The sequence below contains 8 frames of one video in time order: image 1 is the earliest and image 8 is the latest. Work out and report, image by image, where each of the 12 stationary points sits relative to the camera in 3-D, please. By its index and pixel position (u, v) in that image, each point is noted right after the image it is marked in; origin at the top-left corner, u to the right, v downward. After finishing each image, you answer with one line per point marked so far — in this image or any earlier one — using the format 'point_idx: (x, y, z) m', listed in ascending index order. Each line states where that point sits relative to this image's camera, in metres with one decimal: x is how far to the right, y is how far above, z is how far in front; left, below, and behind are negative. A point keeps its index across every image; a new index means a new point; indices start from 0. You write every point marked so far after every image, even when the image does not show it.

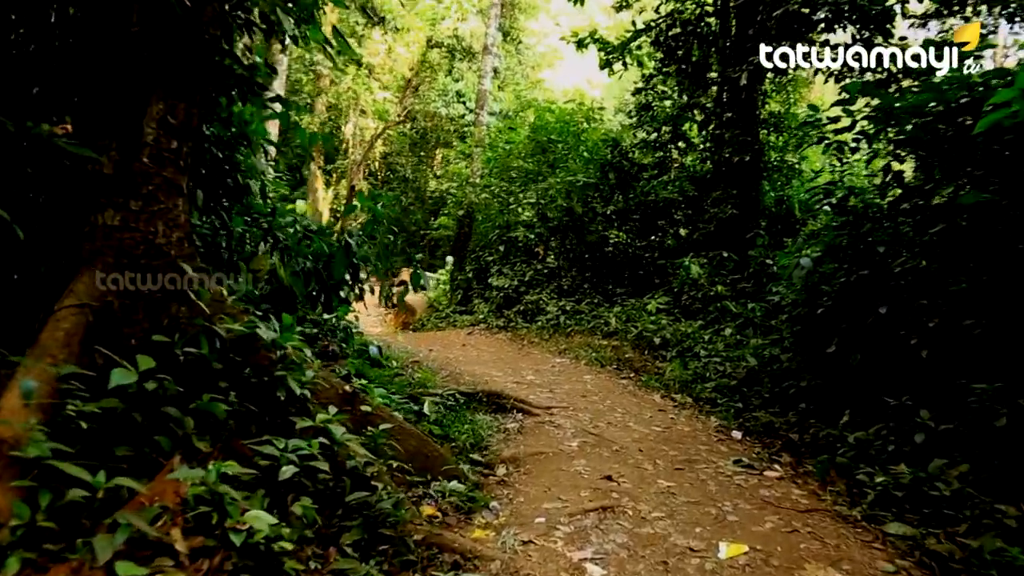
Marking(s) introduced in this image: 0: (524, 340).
0: (+0.1, -0.6, +10.0) m
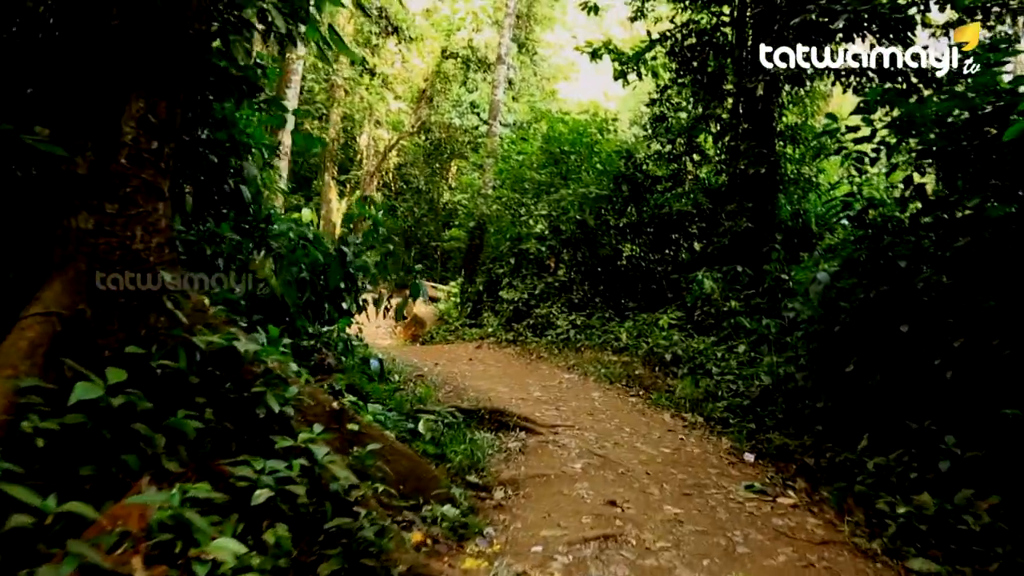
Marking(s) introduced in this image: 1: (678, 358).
0: (+0.3, -0.8, +9.8) m
1: (+1.6, -0.7, +7.6) m
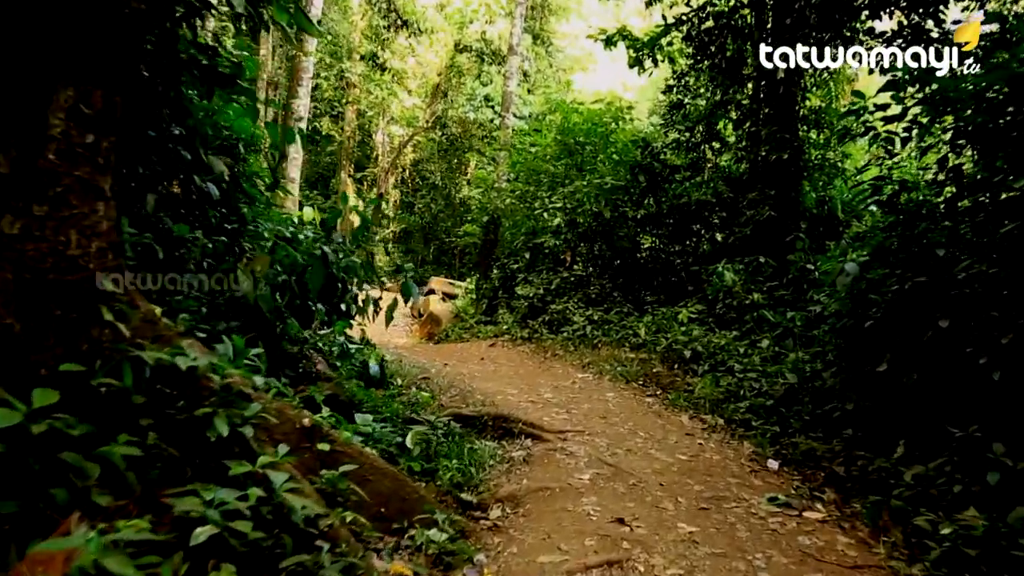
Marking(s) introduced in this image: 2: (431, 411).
0: (+0.4, -0.8, +9.5) m
1: (+1.7, -0.6, +7.3) m
2: (-0.5, -0.8, +5.1) m
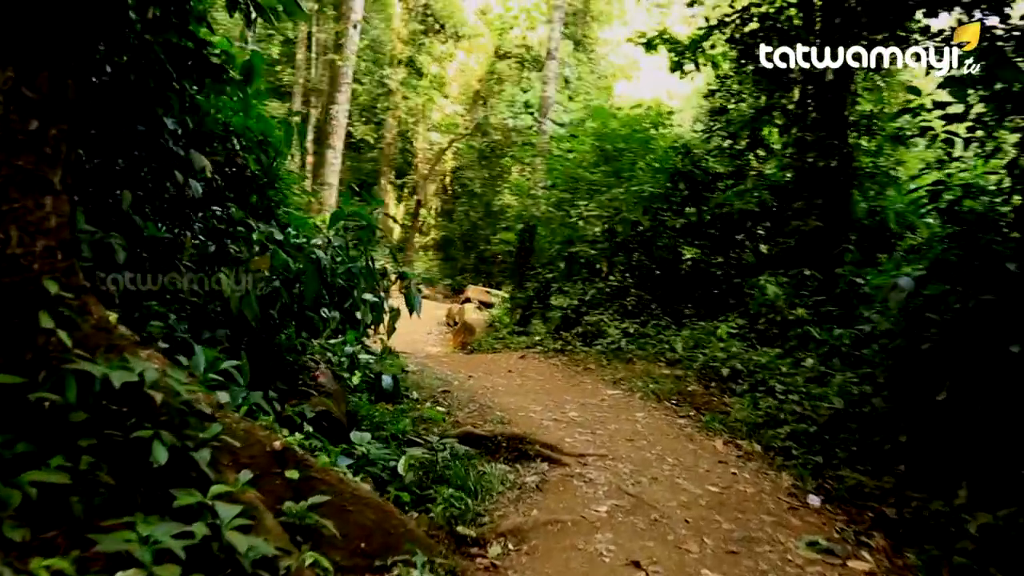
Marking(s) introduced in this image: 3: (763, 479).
0: (+0.8, -0.9, +9.1) m
1: (+1.9, -0.7, +6.8) m
2: (-0.4, -0.8, +4.7) m
3: (+1.3, -1.0, +4.3) m
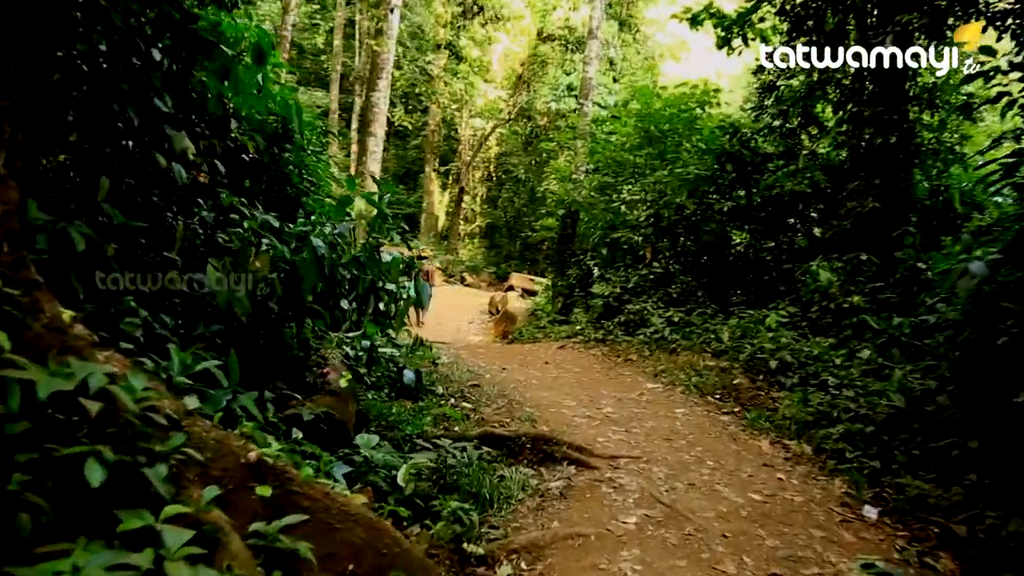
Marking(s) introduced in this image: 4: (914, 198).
0: (+1.2, -0.7, +8.7) m
1: (+2.1, -0.6, +6.4) m
2: (-0.3, -0.8, +4.4) m
3: (+1.5, -1.0, +3.9) m
4: (+3.6, +0.8, +7.2) m
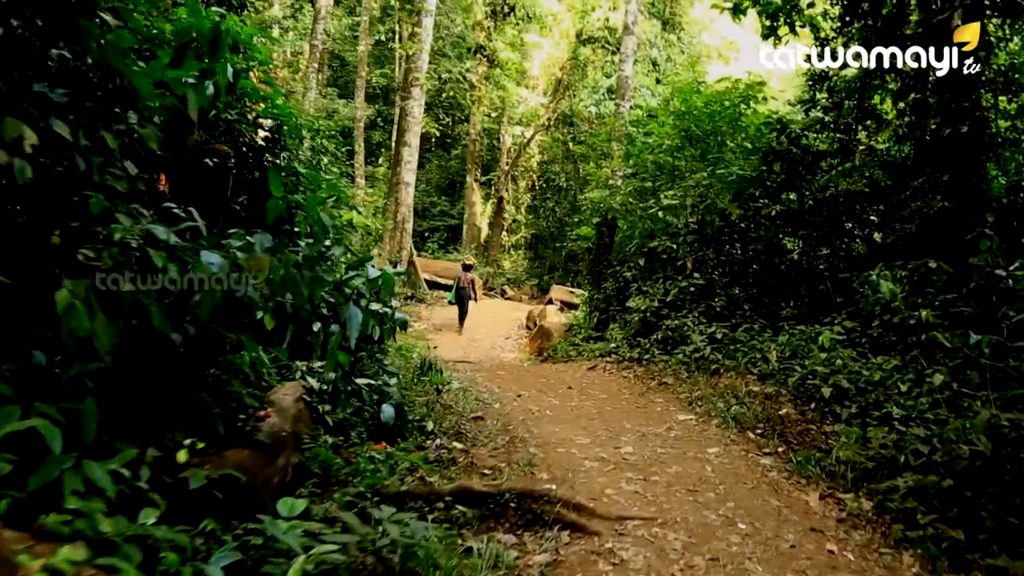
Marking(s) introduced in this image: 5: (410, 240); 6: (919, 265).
0: (+1.4, -0.9, +7.9) m
1: (+2.2, -0.7, +5.4) m
2: (-0.3, -0.9, +3.7) m
3: (+1.4, -1.0, +3.1) m
4: (+3.7, +0.7, +6.2) m
5: (-2.1, +1.0, +17.1) m
6: (+2.9, +0.2, +5.7) m
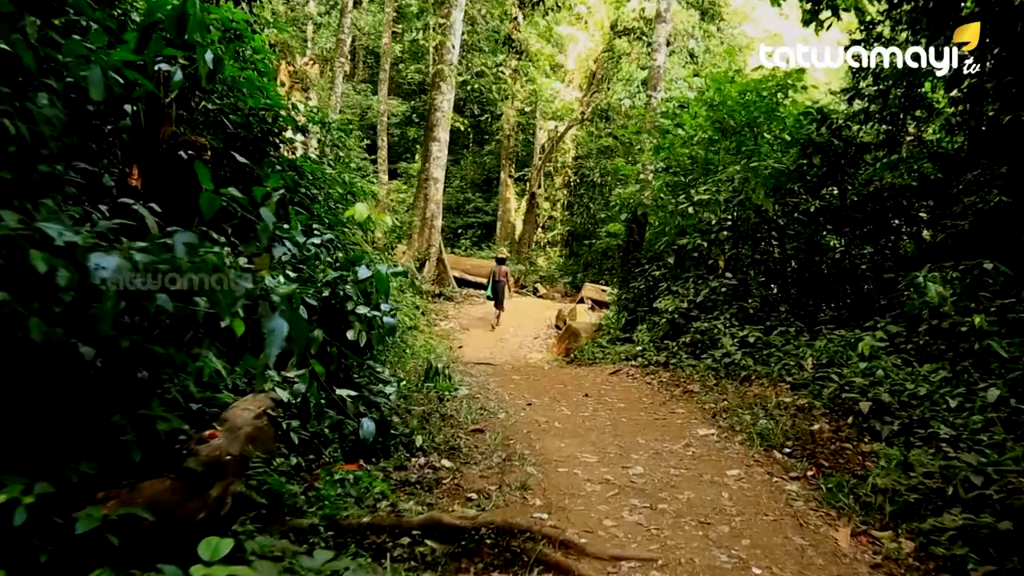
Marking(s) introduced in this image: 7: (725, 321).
0: (+1.5, -0.9, +7.3) m
1: (+2.2, -0.7, +4.9) m
2: (-0.4, -0.9, +3.3) m
3: (+1.3, -1.0, +2.6) m
4: (+3.7, +0.7, +5.6) m
5: (-1.5, +1.0, +16.8) m
6: (+2.9, +0.1, +5.1) m
7: (+2.2, -0.3, +8.4) m
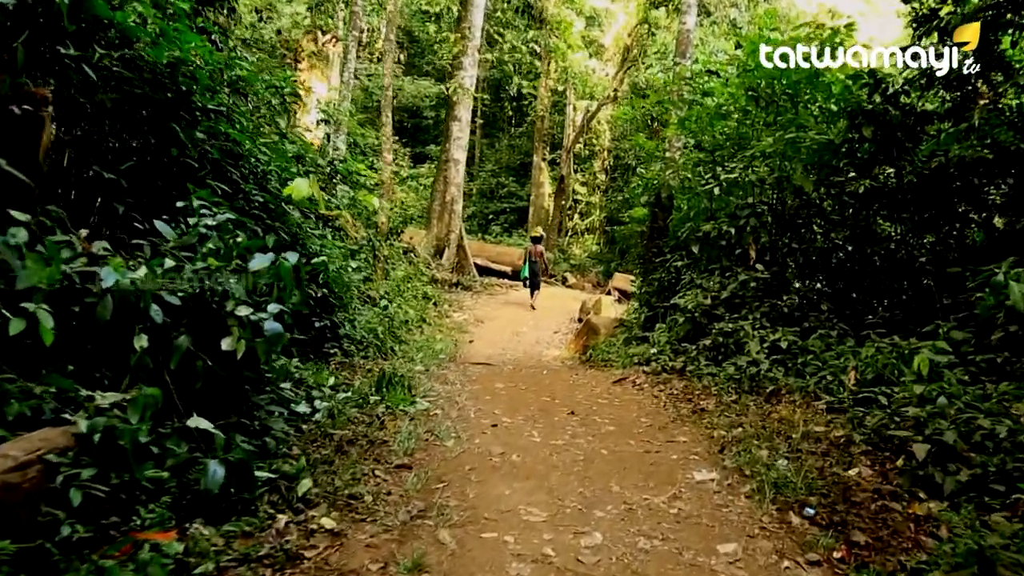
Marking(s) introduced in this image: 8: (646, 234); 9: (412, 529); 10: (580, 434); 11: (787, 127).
0: (+1.4, -0.8, +6.1) m
1: (+1.9, -0.7, +3.6) m
2: (-0.8, -0.9, +2.2) m
3: (+0.8, -1.1, +1.4) m
4: (+3.5, +0.7, +4.2) m
5: (-1.0, +1.3, +15.7) m
6: (+2.6, +0.1, +3.8) m
7: (+2.1, -0.3, +7.1) m
8: (+1.7, +0.7, +10.3) m
9: (-0.3, -0.9, +3.0) m
10: (+0.4, -0.9, +4.7) m
11: (+2.7, +1.6, +8.0) m
